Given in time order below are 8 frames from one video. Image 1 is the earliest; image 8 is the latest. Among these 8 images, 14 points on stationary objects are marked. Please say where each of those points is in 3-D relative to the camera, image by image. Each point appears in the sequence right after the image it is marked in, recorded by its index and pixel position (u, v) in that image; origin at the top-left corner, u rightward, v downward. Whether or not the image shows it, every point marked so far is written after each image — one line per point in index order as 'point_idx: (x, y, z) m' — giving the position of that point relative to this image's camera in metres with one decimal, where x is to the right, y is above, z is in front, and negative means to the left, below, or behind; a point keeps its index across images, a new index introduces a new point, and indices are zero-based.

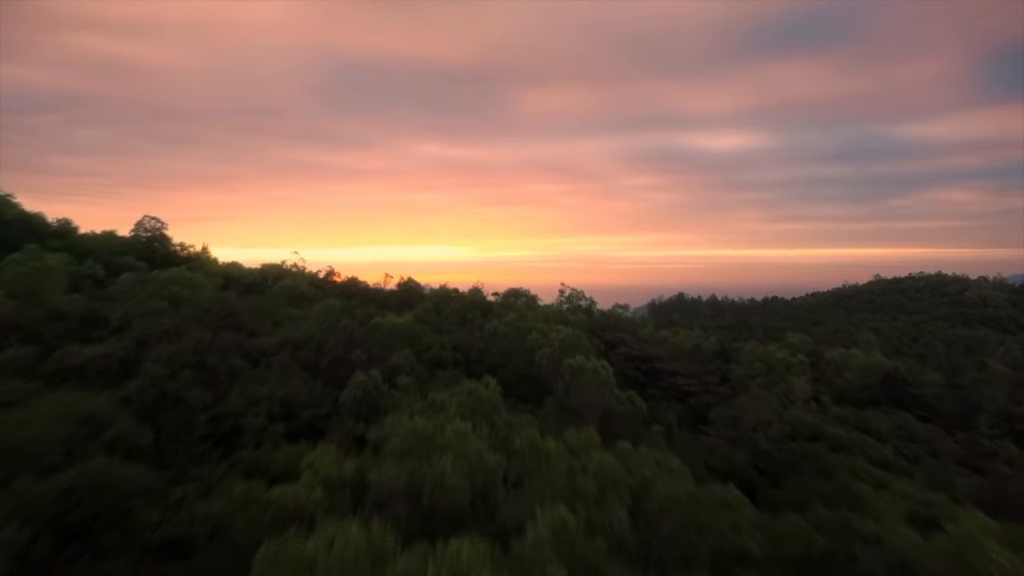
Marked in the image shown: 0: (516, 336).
0: (+0.1, -0.8, +11.9) m
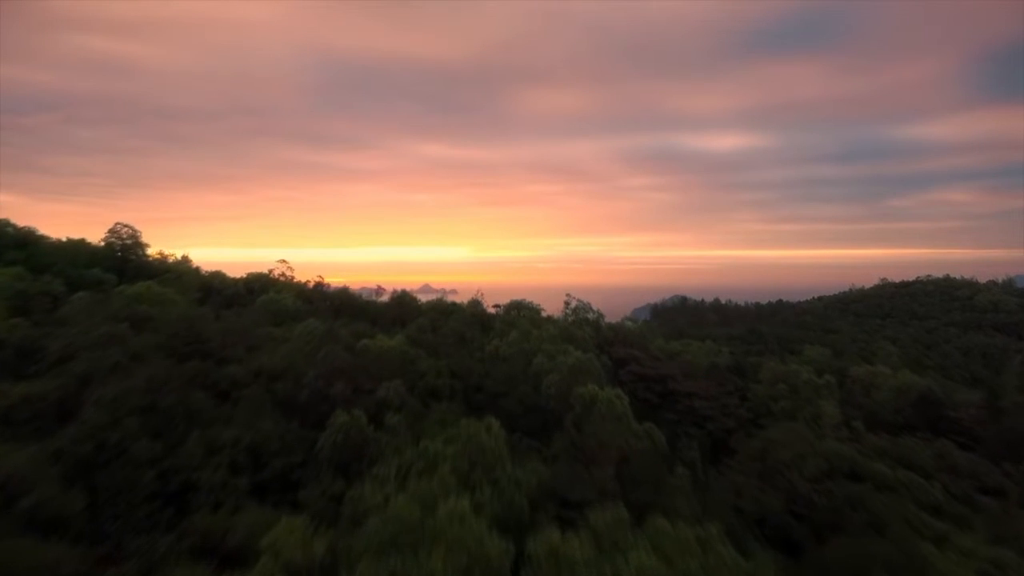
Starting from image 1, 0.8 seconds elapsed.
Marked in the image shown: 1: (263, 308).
0: (+0.1, -1.1, +10.8) m
1: (-4.3, -0.3, +12.9) m
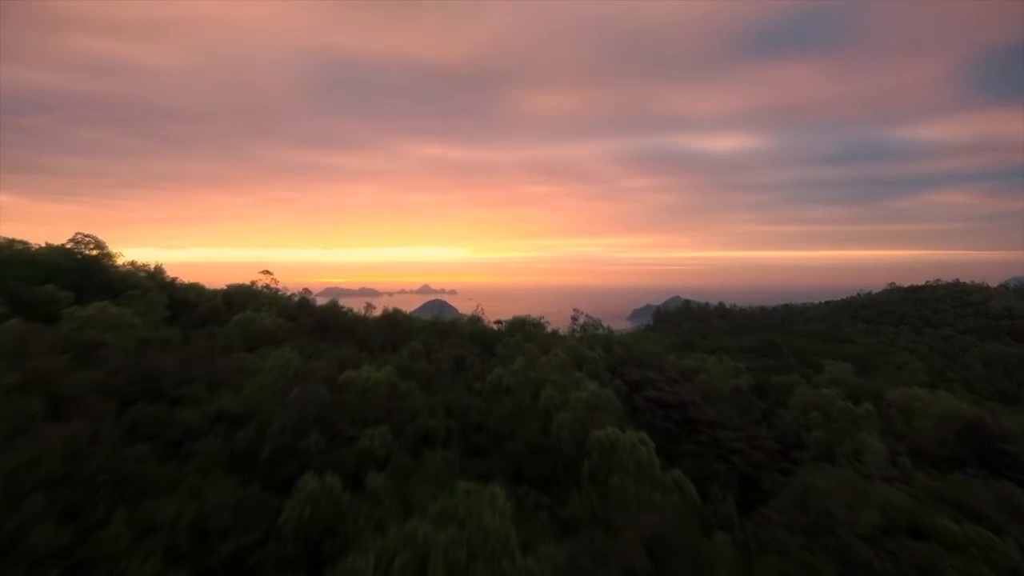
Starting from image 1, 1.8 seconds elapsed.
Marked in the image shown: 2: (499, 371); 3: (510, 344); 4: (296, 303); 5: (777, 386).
0: (+0.2, -1.3, +9.4) m
1: (-4.3, -0.6, +11.5) m
2: (-0.2, -1.1, +10.2) m
3: (0.0, -0.9, +11.8) m
4: (-4.3, -0.4, +15.0) m
5: (+5.5, -2.0, +15.4) m
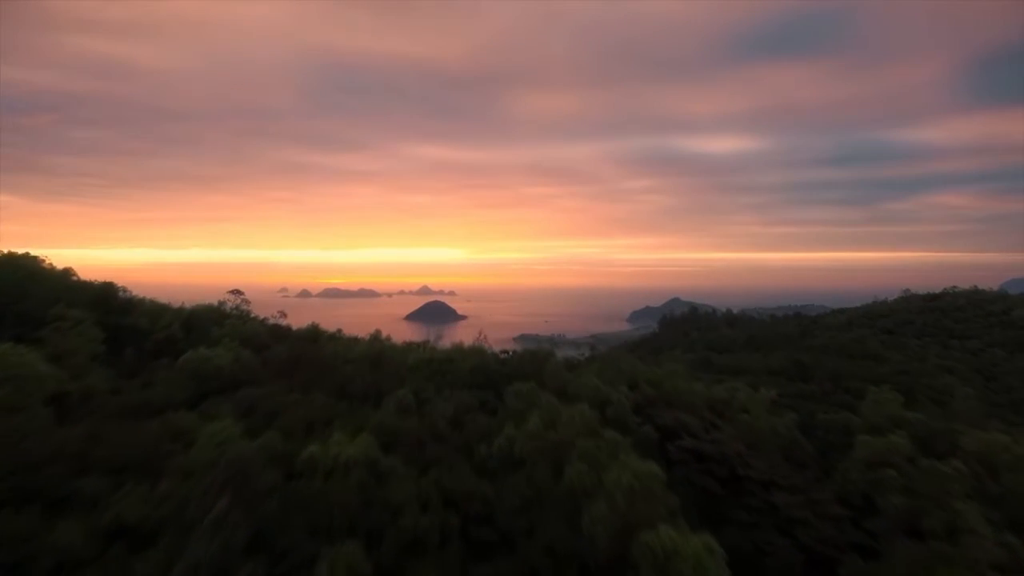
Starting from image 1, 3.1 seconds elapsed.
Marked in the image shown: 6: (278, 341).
0: (+0.3, -1.8, +7.3) m
1: (-4.1, -1.0, +9.4) m
2: (0.0, -1.6, +8.0) m
3: (+0.1, -1.3, +9.7) m
4: (-4.2, -0.8, +12.9) m
5: (+5.7, -2.5, +13.3) m
6: (-3.9, -0.9, +12.4) m
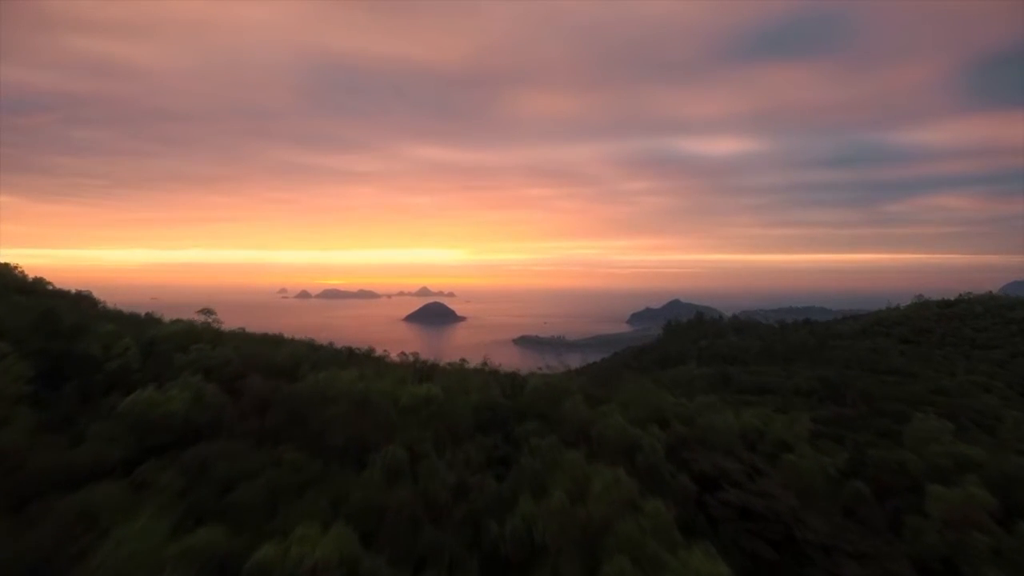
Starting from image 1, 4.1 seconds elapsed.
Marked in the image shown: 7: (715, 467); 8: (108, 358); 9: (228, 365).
0: (+0.5, -2.1, +5.6) m
1: (-4.0, -1.3, +7.7) m
2: (+0.1, -1.9, +6.3) m
3: (+0.3, -1.6, +8.0) m
4: (-4.0, -1.1, +11.2) m
5: (+5.8, -2.8, +11.6) m
6: (-3.8, -1.2, +10.7) m
7: (+2.7, -2.4, +9.8) m
8: (-5.7, -0.9, +10.4) m
9: (-4.1, -1.1, +10.6) m
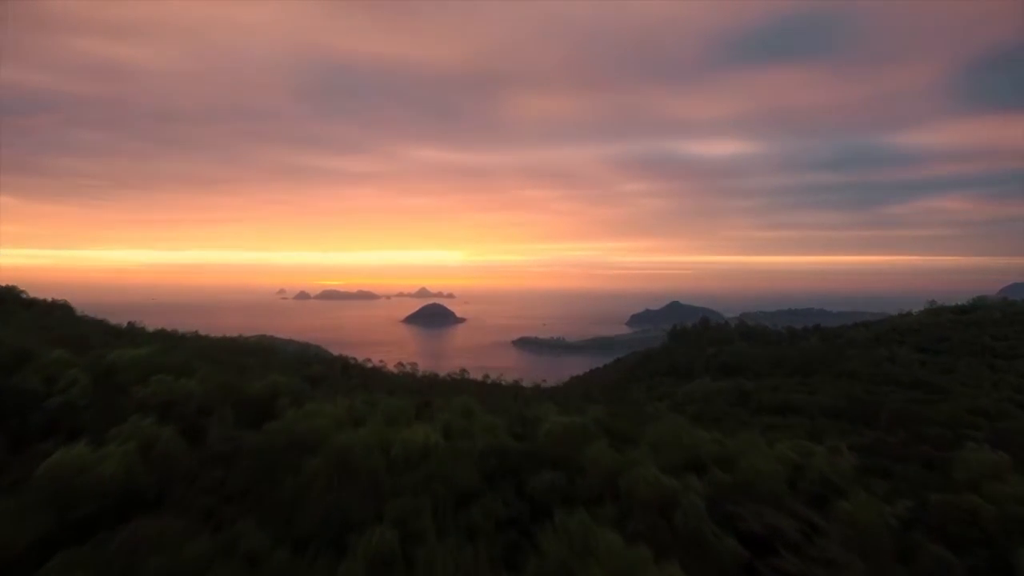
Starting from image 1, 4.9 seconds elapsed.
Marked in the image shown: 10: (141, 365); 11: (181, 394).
0: (+0.6, -2.3, +4.1) m
1: (-3.8, -1.6, +6.1) m
2: (+0.3, -2.1, +4.8) m
3: (+0.4, -1.9, +6.5) m
4: (-3.9, -1.4, +9.6) m
5: (+5.9, -3.1, +10.1) m
6: (-3.6, -1.5, +9.2) m
7: (+2.9, -2.6, +8.2) m
8: (-5.5, -1.2, +8.8) m
9: (-3.9, -1.4, +9.1) m
10: (-5.1, -1.0, +10.2) m
11: (-4.1, -1.3, +9.2) m
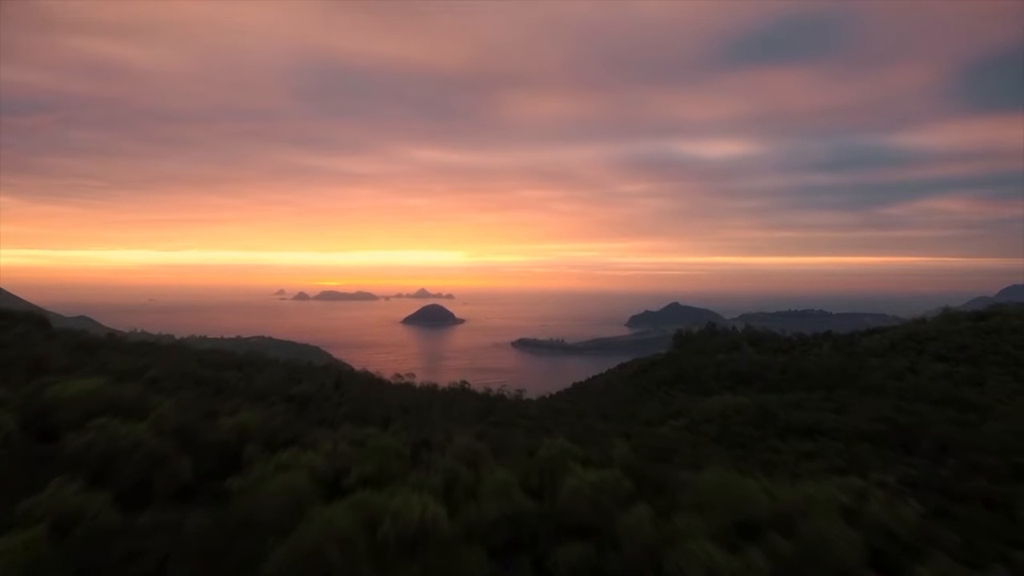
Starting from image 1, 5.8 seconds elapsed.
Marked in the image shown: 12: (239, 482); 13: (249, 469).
0: (+0.8, -2.6, +2.4) m
1: (-3.7, -1.9, +4.5) m
2: (+0.5, -2.4, +3.1) m
3: (+0.6, -2.2, +4.8) m
4: (-3.7, -1.6, +8.0) m
5: (+6.1, -3.4, +8.4) m
6: (-3.4, -1.7, +7.6) m
7: (+3.0, -2.9, +6.6) m
8: (-5.3, -1.4, +7.2) m
9: (-3.8, -1.7, +7.5) m
10: (-4.9, -1.3, +8.6) m
11: (-3.9, -1.6, +7.5) m
12: (-2.8, -1.8, +7.3) m
13: (-2.8, -1.8, +7.8) m
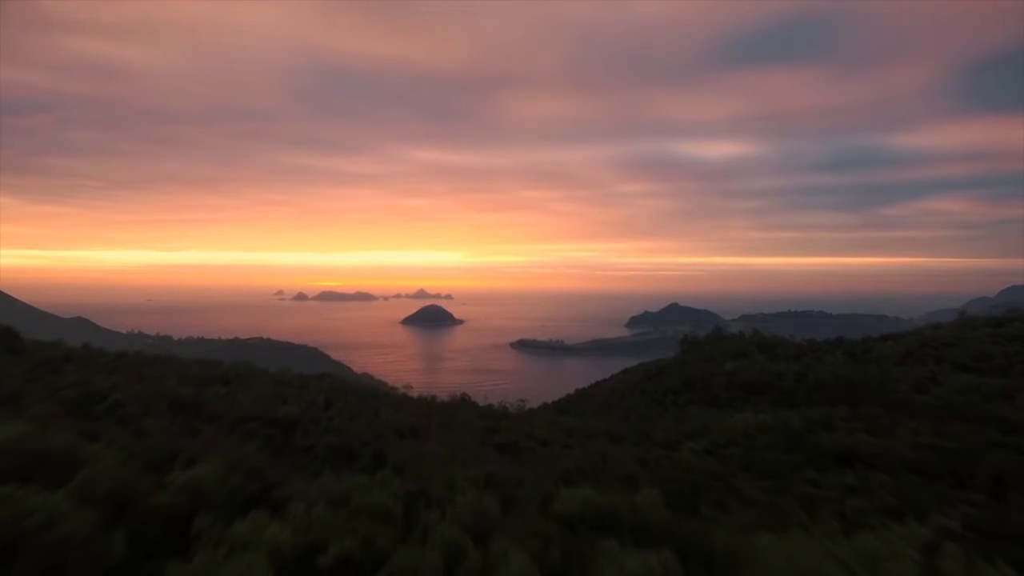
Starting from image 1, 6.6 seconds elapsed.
0: (+1.0, -2.9, +0.7) m
1: (-3.5, -2.1, +2.8) m
2: (+0.6, -2.7, +1.5) m
3: (+0.7, -2.5, +3.1) m
4: (-3.6, -1.9, +6.3) m
5: (+6.3, -3.6, +6.7) m
6: (-3.3, -2.0, +5.9) m
7: (+3.2, -3.2, +4.9) m
8: (-5.2, -1.7, +5.5) m
9: (-3.6, -1.9, +5.8) m
10: (-4.8, -1.5, +6.9) m
11: (-3.8, -1.9, +5.8) m
12: (-2.6, -2.1, +5.6) m
13: (-2.6, -2.1, +6.1) m
